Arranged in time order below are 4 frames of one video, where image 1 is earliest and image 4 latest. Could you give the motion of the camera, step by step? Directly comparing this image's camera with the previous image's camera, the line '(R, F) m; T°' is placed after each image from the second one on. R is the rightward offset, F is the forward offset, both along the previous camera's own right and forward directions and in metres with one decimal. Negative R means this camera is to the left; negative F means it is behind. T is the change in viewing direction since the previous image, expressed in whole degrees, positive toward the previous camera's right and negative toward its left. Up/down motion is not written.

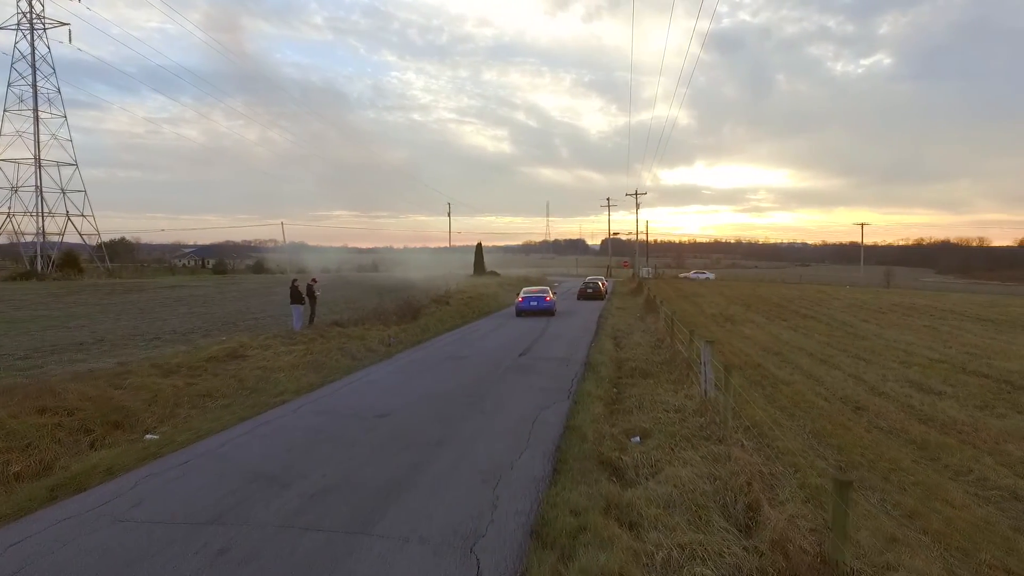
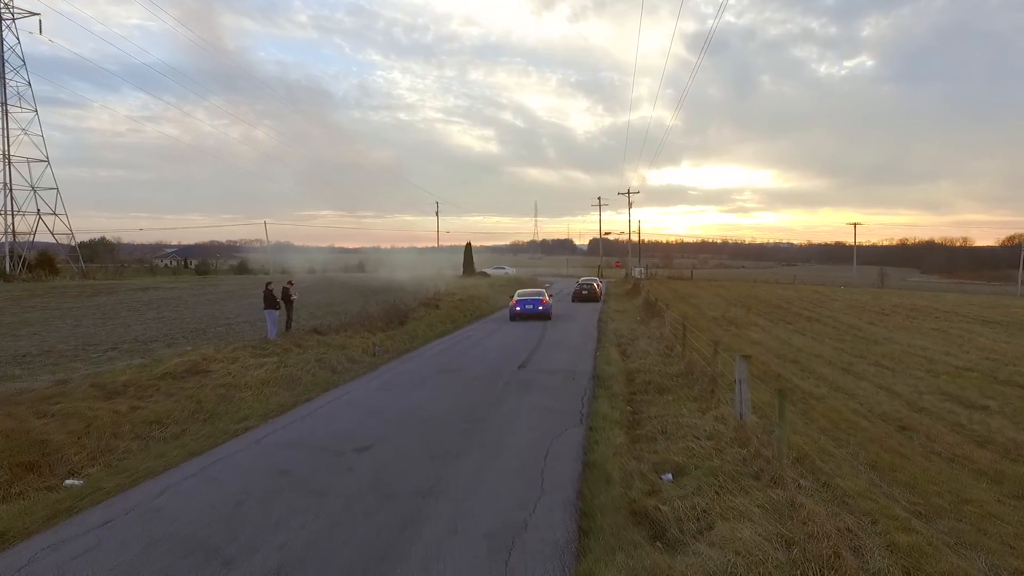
(-0.2, +1.4) m; +1°
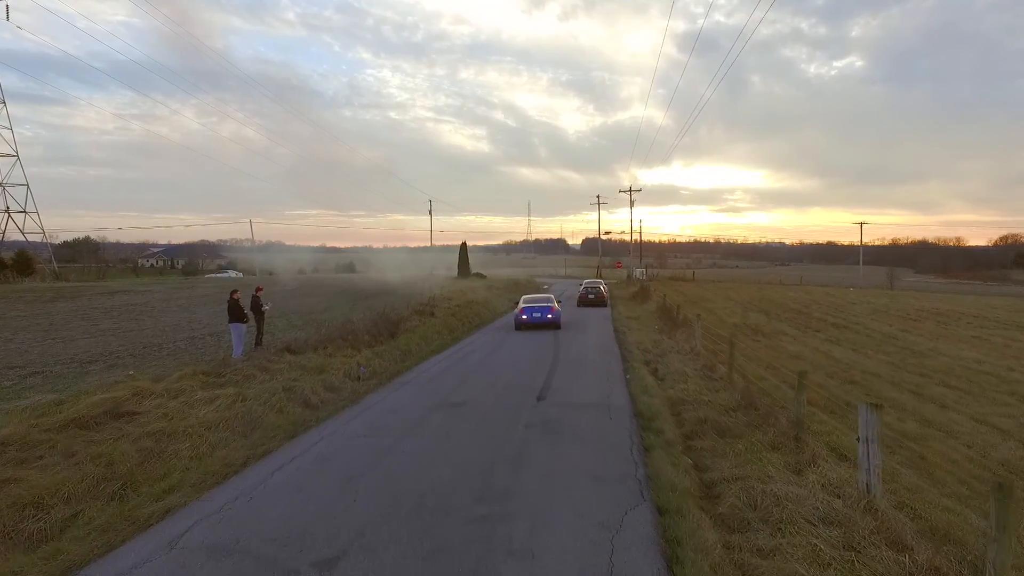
(-0.4, +2.4) m; +1°
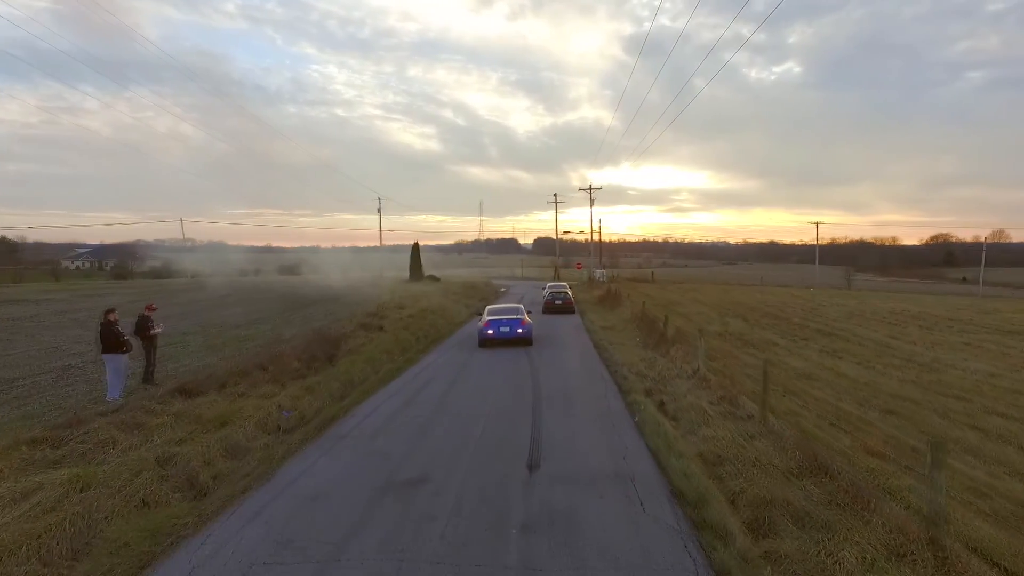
(-0.3, +2.9) m; +5°
